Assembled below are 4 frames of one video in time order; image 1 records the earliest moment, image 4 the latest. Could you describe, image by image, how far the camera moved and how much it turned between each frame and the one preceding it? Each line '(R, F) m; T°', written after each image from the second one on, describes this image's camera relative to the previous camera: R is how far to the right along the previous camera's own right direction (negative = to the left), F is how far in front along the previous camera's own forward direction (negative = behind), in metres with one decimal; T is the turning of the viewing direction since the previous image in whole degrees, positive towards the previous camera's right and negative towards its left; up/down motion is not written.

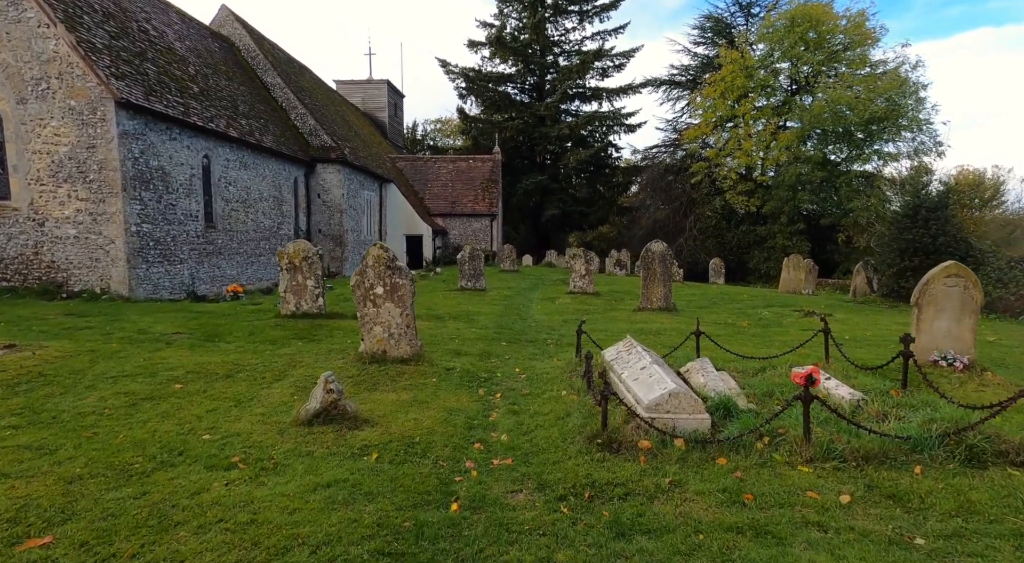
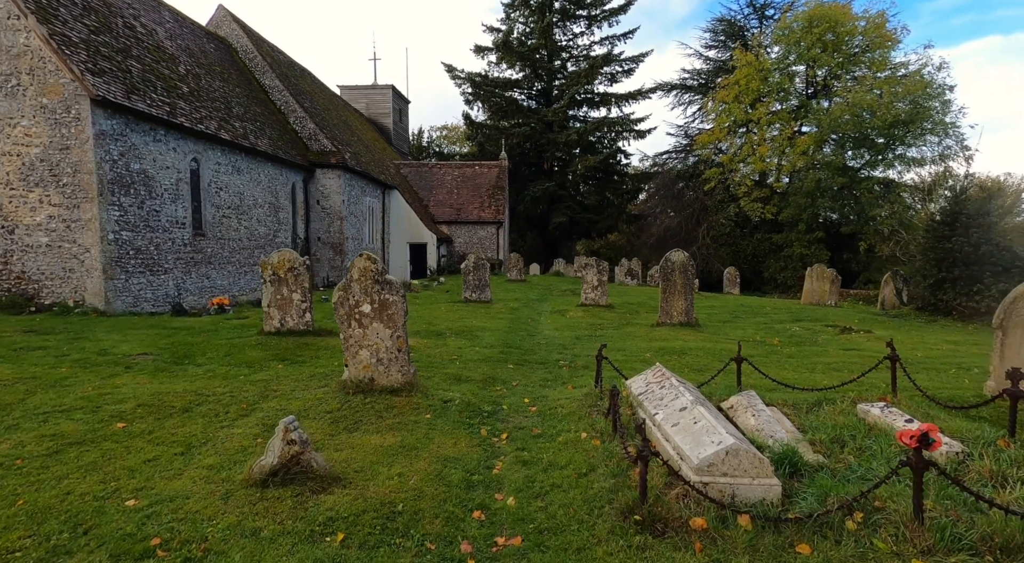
(0.0, +1.3) m; 0°
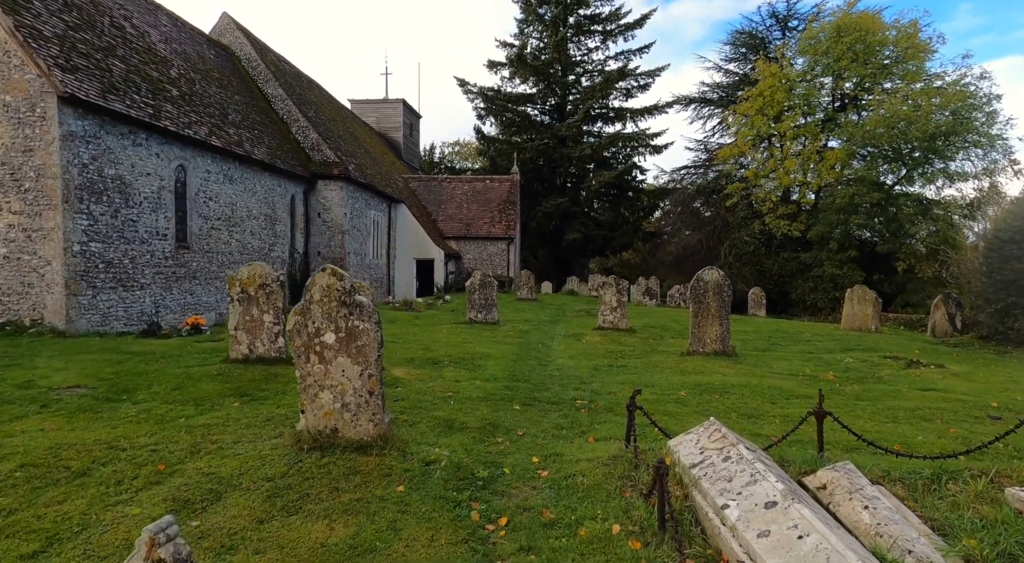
(+0.1, +1.8) m; -1°
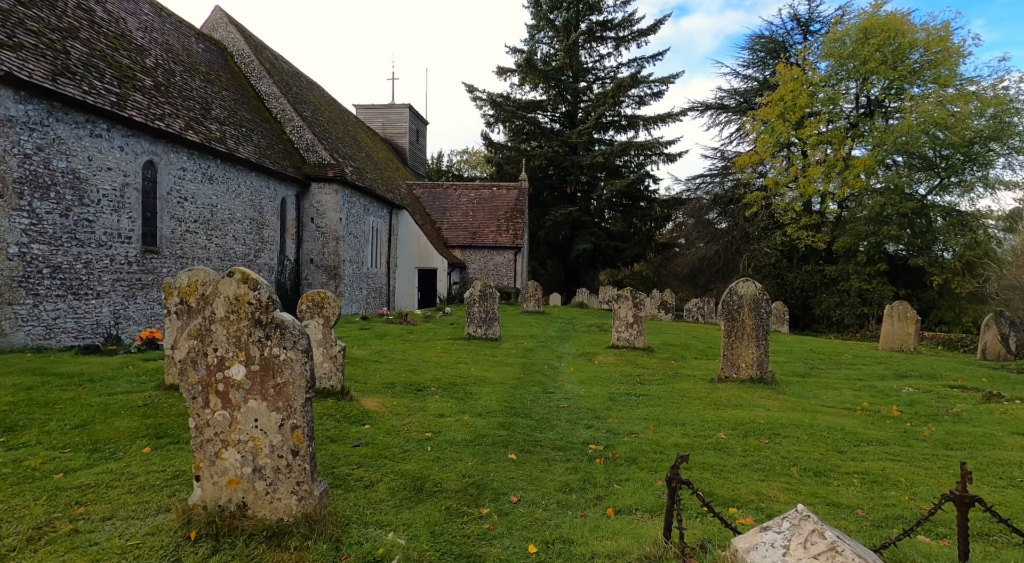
(+0.1, +1.9) m; -1°
